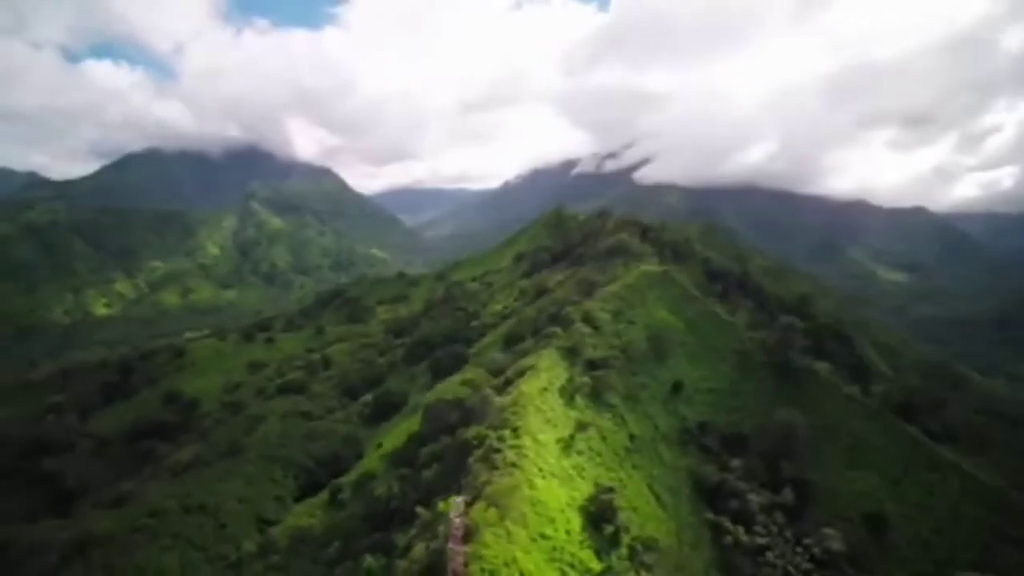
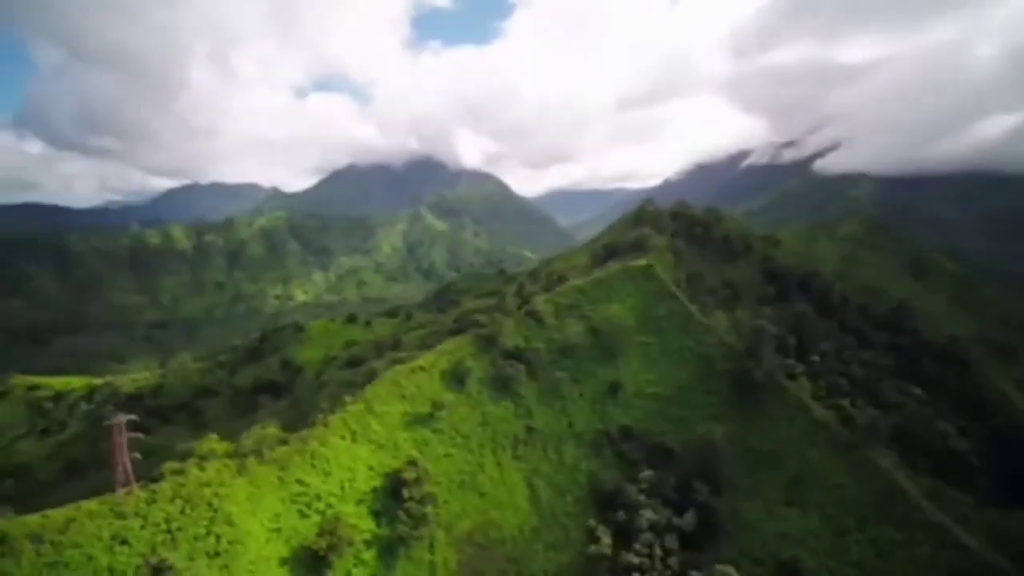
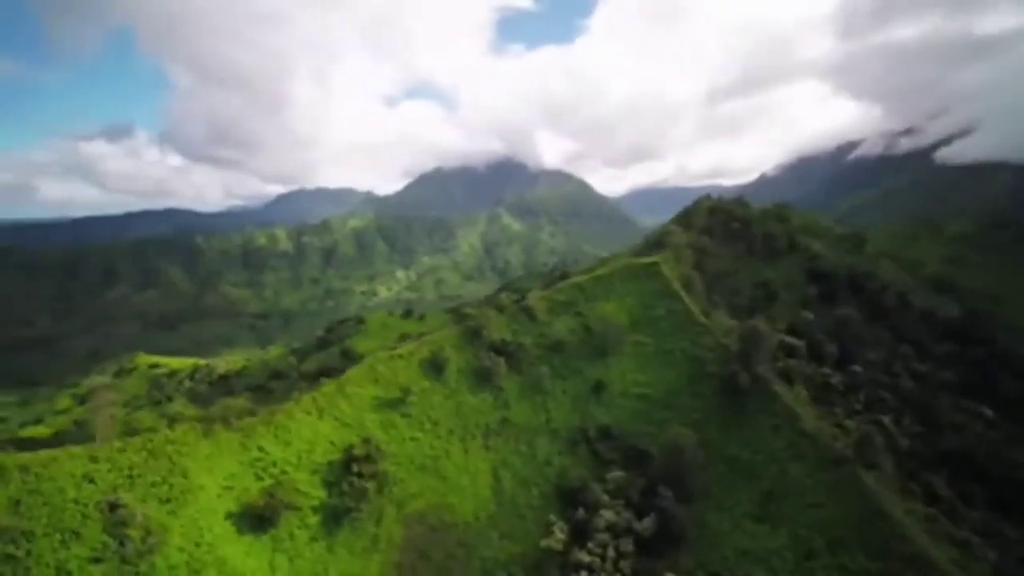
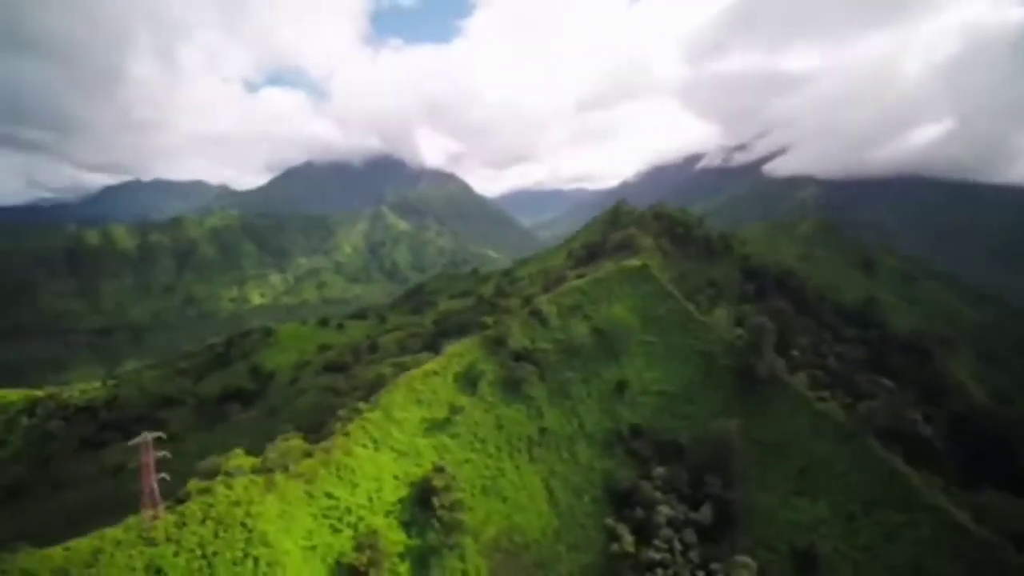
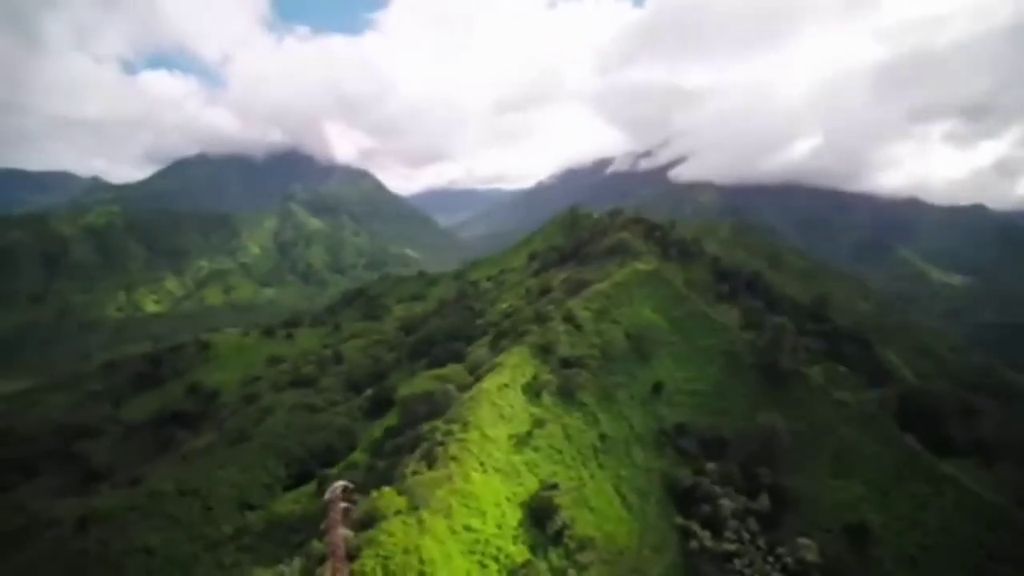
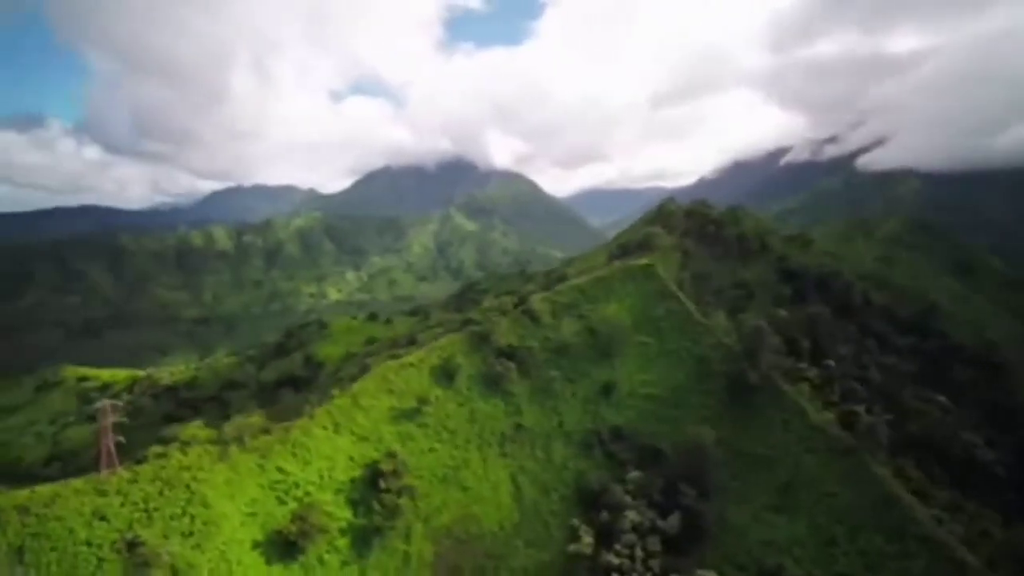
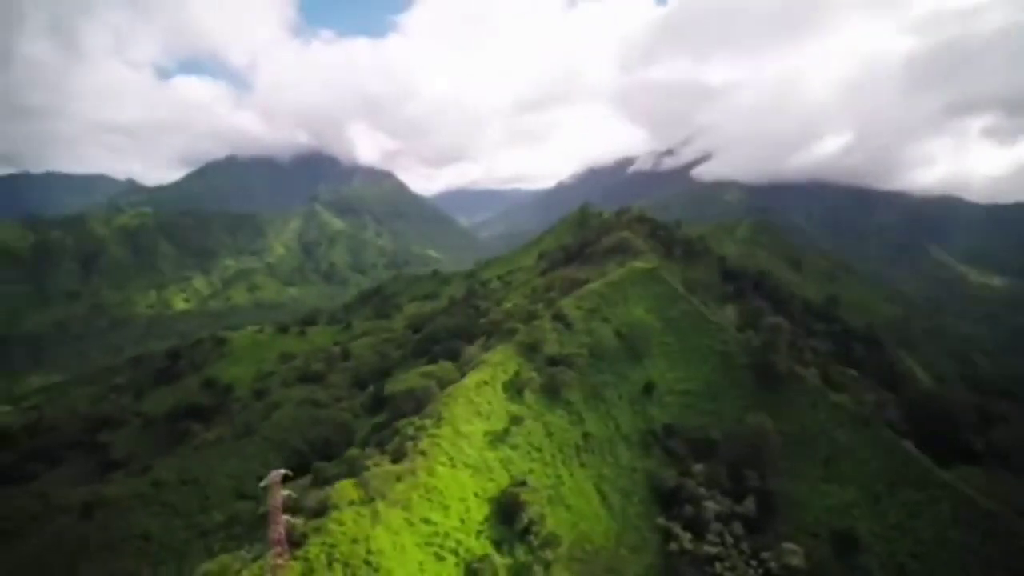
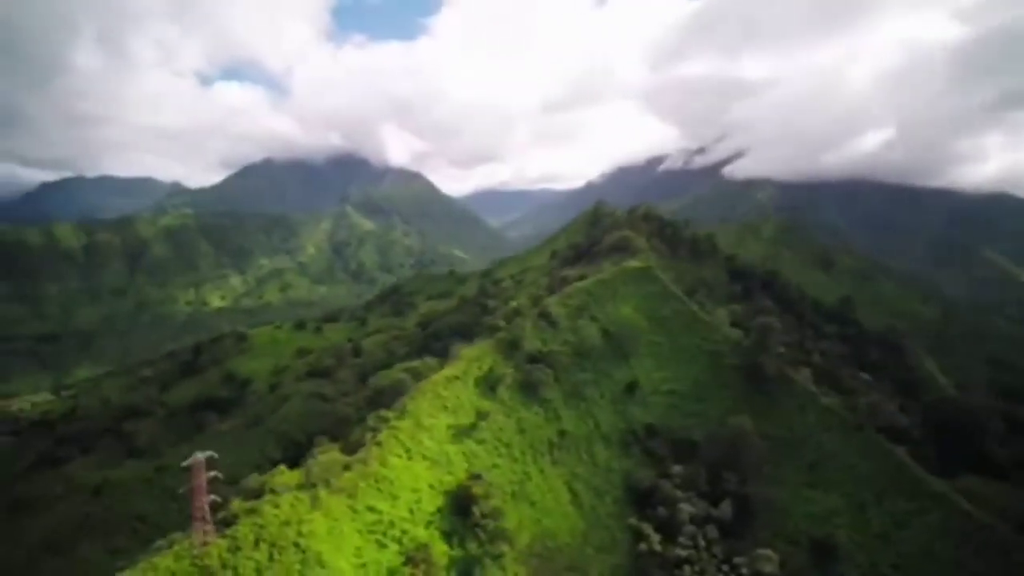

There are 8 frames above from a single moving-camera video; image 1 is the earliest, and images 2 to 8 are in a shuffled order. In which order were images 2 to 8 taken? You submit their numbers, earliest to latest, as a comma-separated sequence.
5, 7, 8, 4, 2, 6, 3
